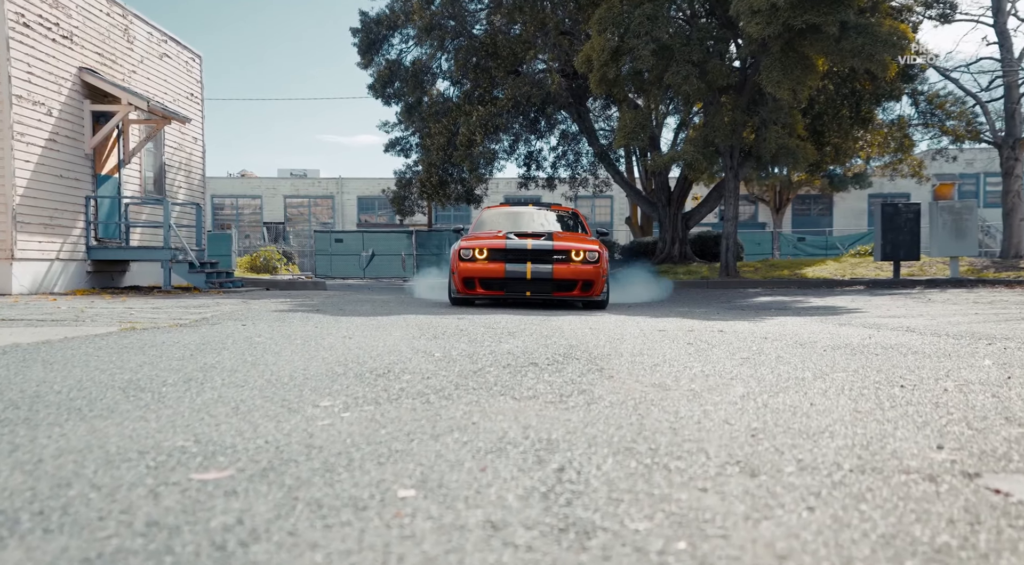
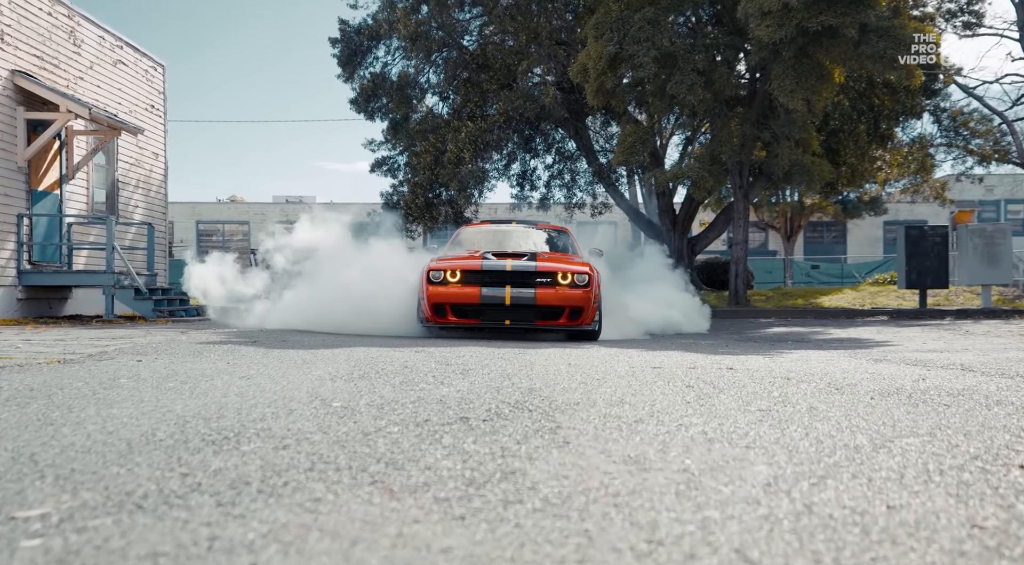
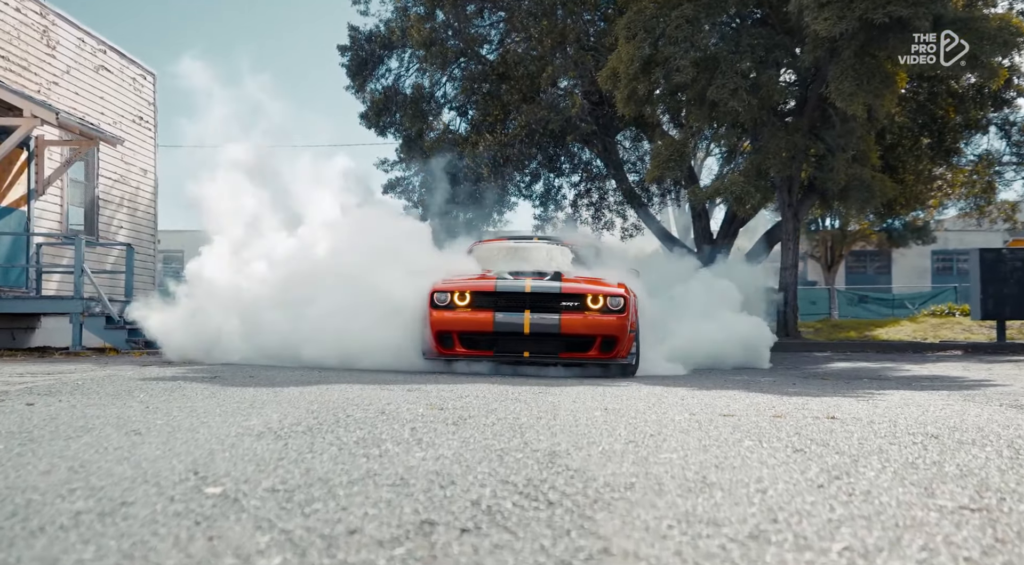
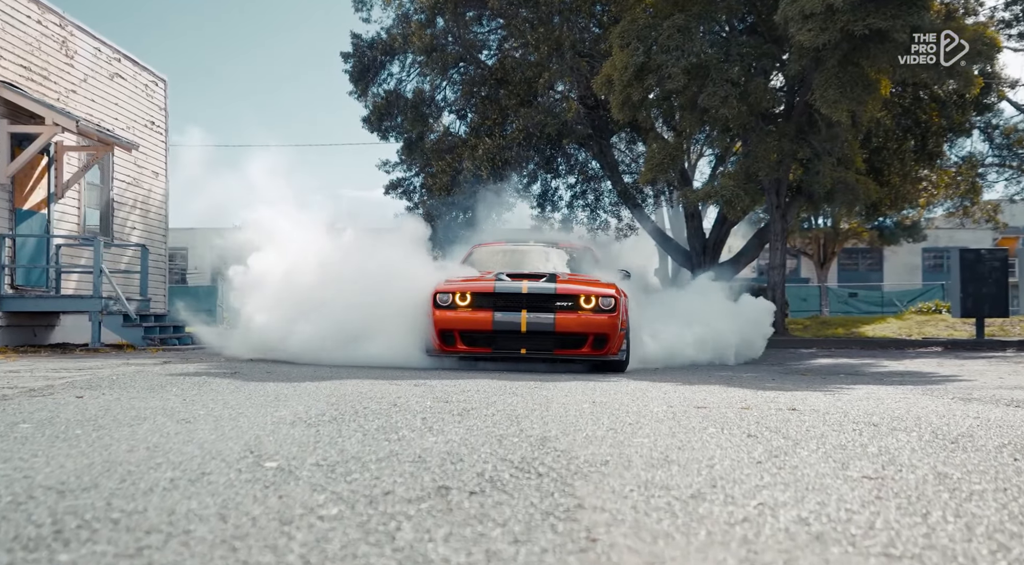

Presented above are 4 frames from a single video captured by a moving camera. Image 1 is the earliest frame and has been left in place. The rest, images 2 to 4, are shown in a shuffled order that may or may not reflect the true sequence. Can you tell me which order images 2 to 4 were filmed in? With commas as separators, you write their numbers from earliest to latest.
2, 4, 3
